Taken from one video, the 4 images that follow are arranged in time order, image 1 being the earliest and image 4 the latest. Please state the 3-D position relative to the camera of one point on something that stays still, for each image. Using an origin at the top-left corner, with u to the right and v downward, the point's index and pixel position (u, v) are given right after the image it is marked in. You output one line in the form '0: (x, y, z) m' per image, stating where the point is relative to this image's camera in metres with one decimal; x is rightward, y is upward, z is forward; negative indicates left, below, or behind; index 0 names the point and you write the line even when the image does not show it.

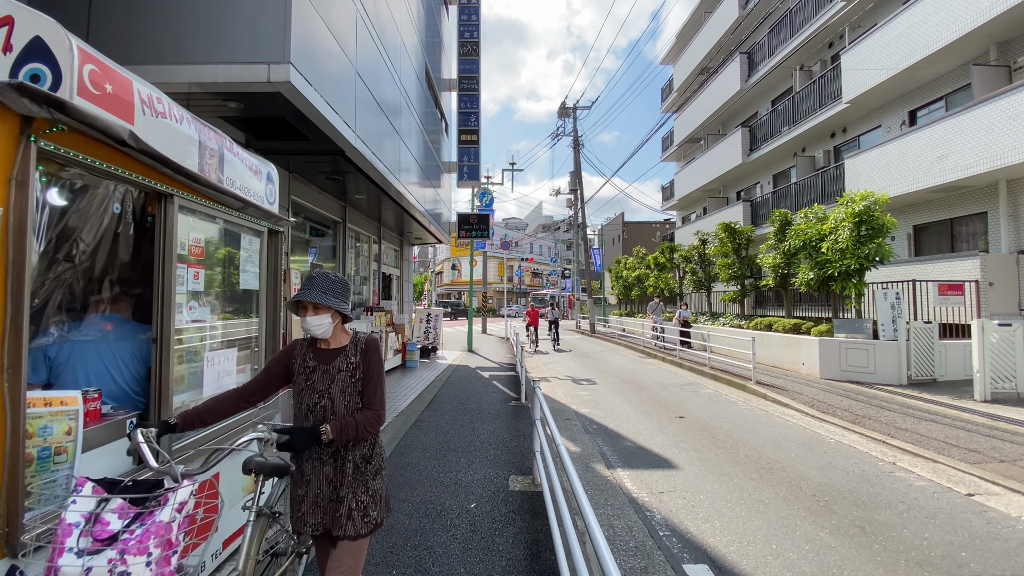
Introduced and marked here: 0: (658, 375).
0: (+3.4, -2.0, +10.9) m
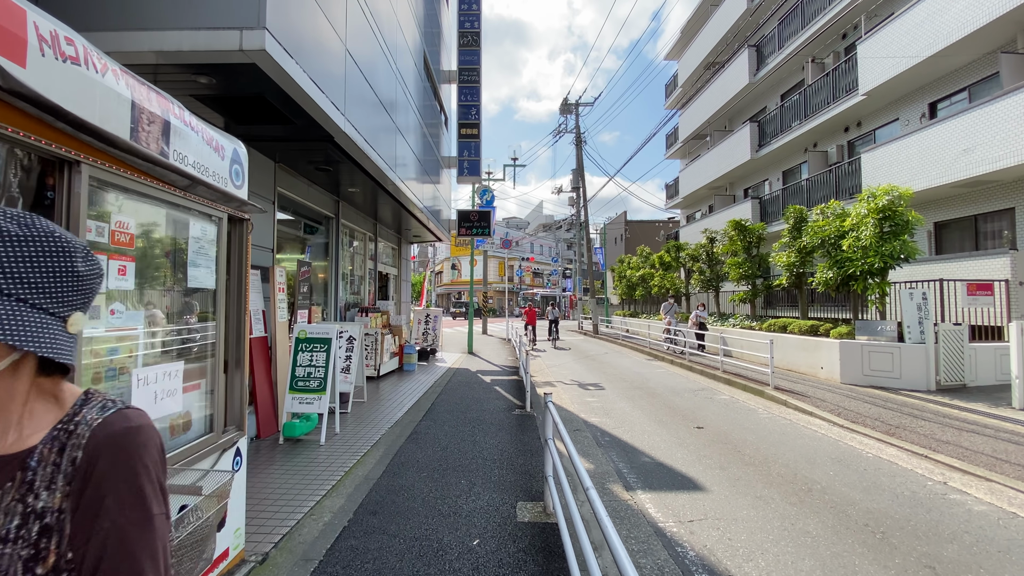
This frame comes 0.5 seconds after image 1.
0: (+3.4, -2.0, +10.3) m
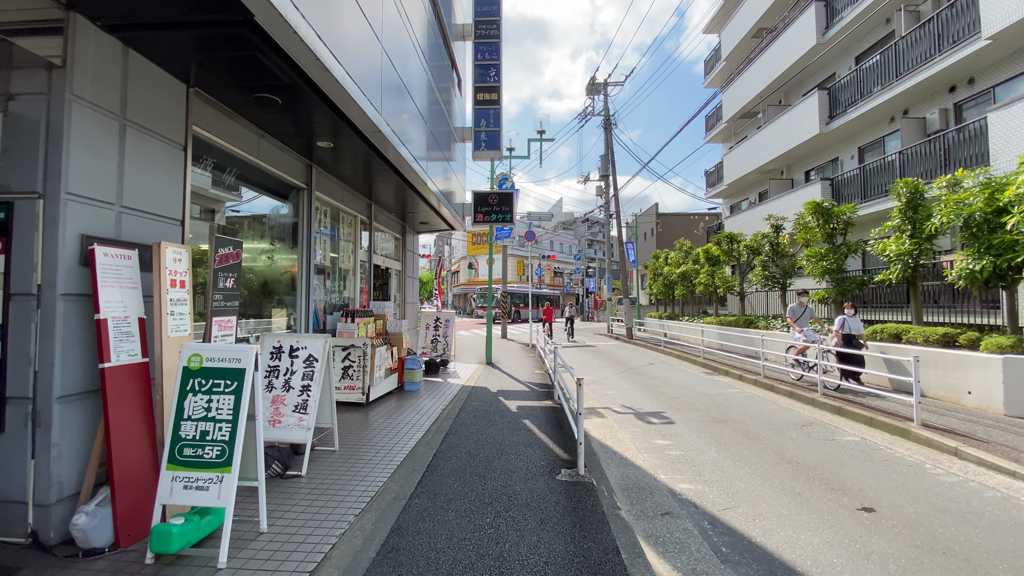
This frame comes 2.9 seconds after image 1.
0: (+4.0, -1.9, +7.7) m
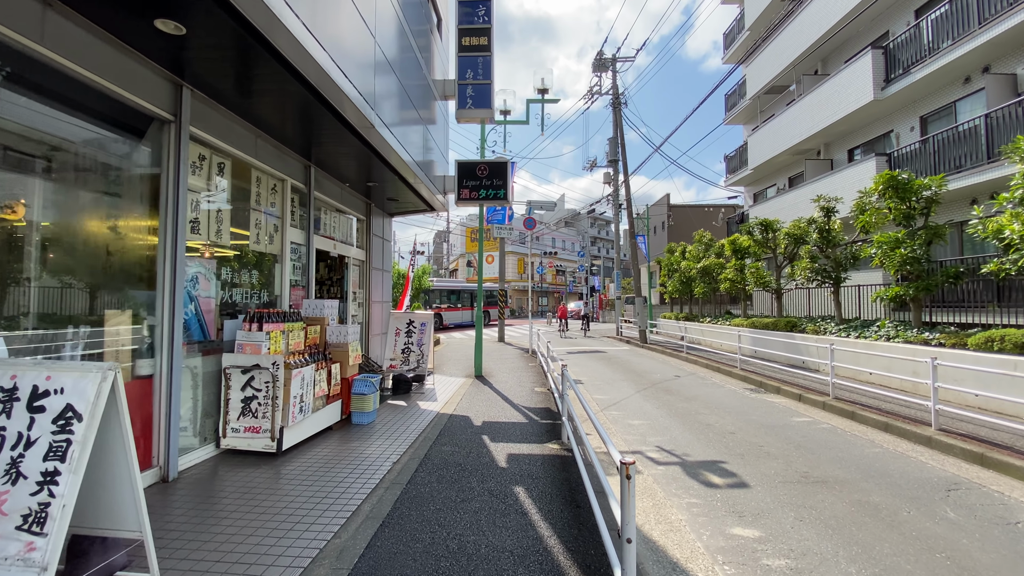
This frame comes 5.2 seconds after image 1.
0: (+3.9, -1.8, +5.4) m
